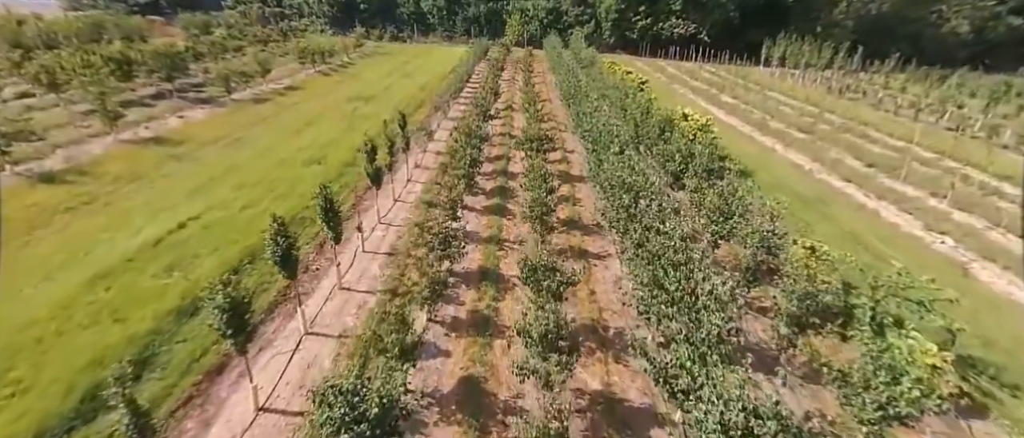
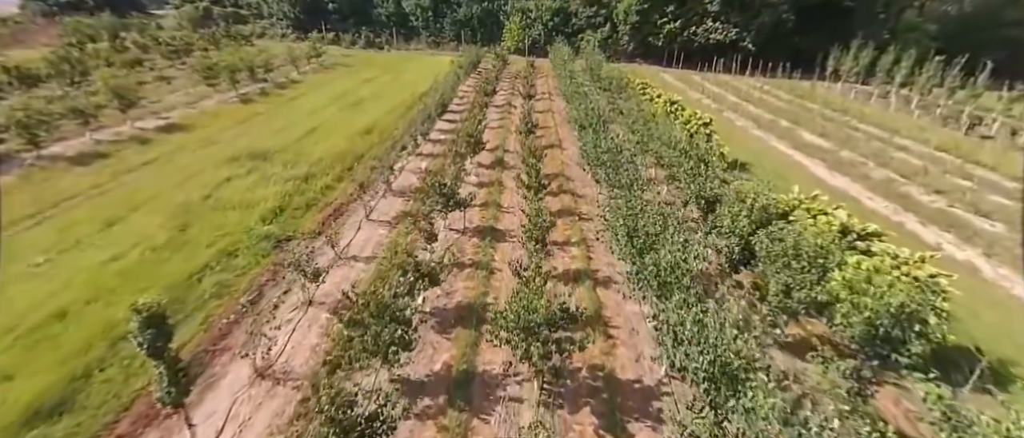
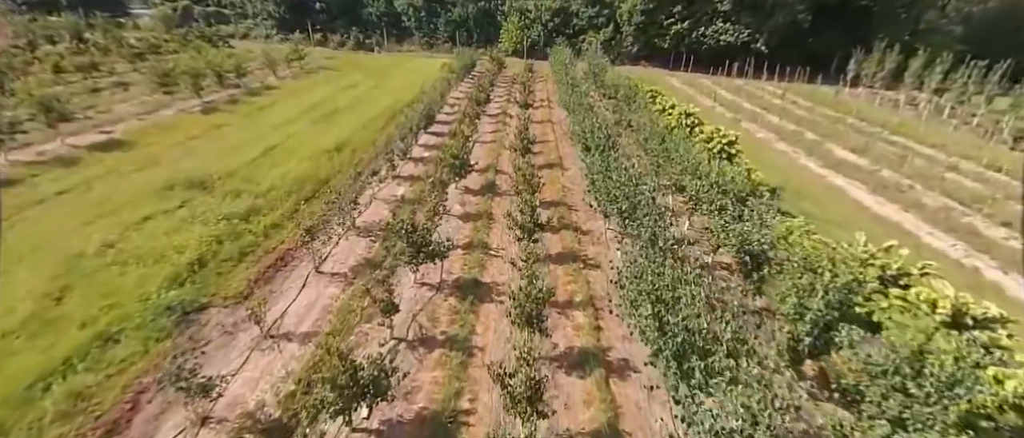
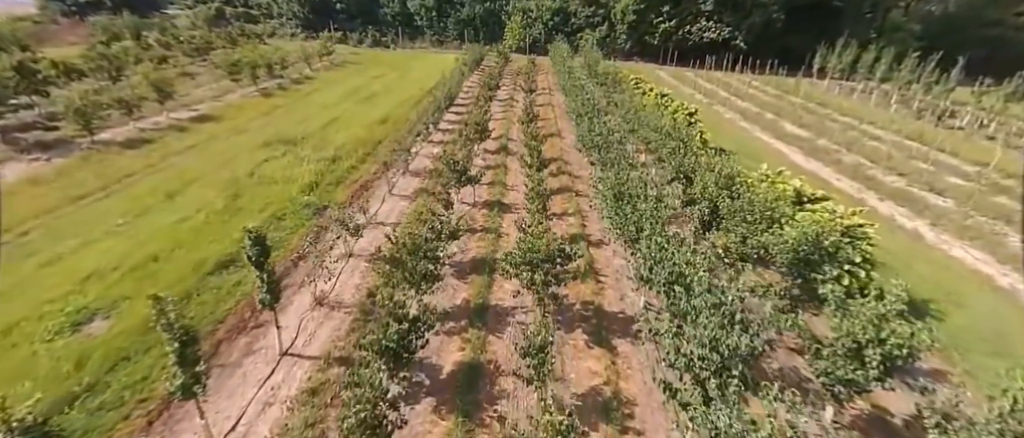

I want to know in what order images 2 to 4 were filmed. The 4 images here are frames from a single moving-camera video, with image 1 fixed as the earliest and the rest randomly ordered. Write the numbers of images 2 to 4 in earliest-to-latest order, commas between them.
4, 2, 3
